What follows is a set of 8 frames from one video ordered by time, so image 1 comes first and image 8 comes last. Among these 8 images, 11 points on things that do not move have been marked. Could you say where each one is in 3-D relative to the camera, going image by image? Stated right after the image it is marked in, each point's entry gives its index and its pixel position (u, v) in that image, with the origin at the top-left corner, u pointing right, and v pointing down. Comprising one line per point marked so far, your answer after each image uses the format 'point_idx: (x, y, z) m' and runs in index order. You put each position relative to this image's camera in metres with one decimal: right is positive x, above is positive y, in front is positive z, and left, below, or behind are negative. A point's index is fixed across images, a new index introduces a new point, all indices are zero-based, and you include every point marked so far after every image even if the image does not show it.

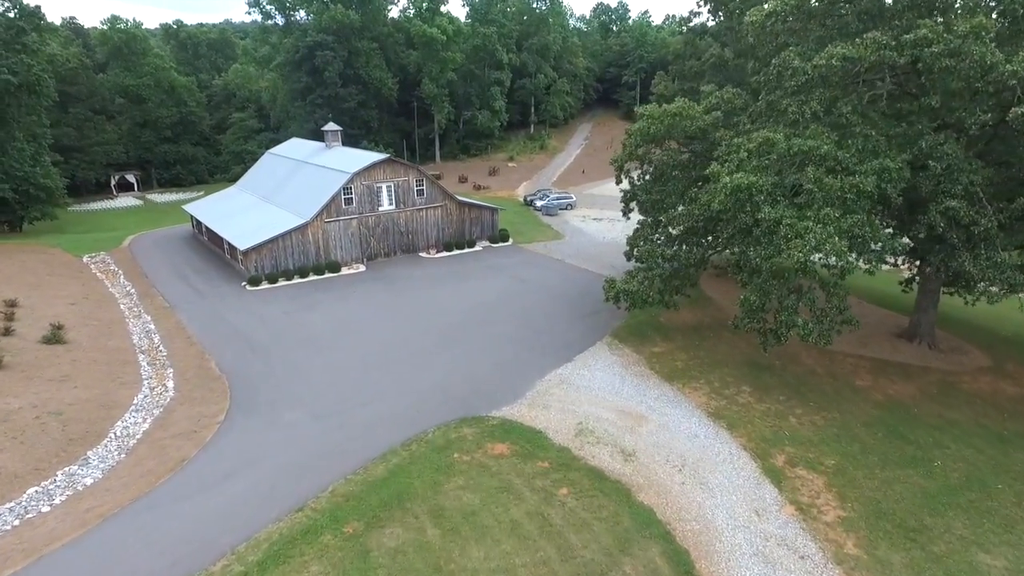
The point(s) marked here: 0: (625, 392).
0: (+3.9, -3.6, +20.0) m
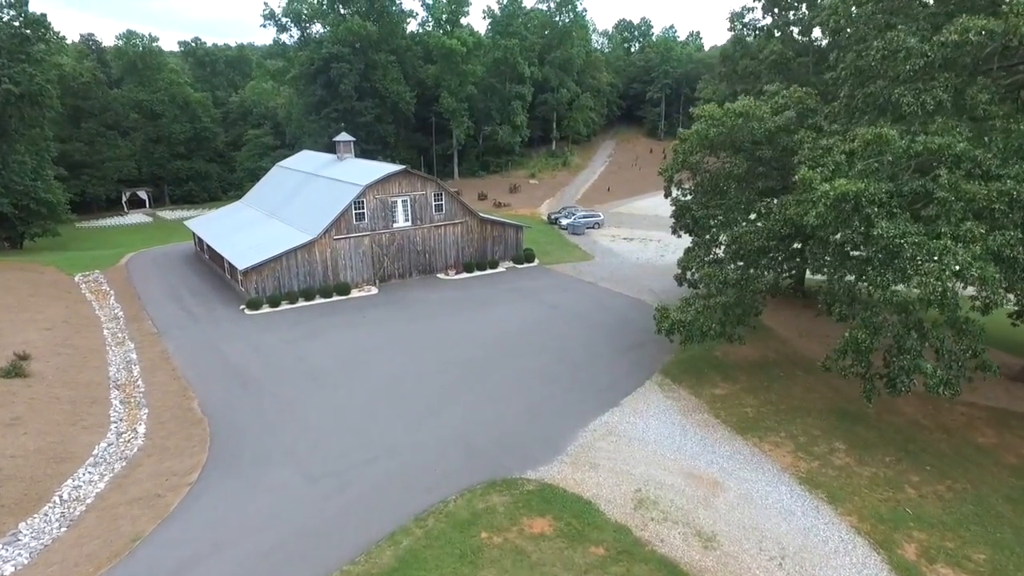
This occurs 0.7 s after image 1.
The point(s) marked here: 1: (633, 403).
0: (+5.0, -4.5, +16.2) m
1: (+4.0, -3.8, +19.3) m
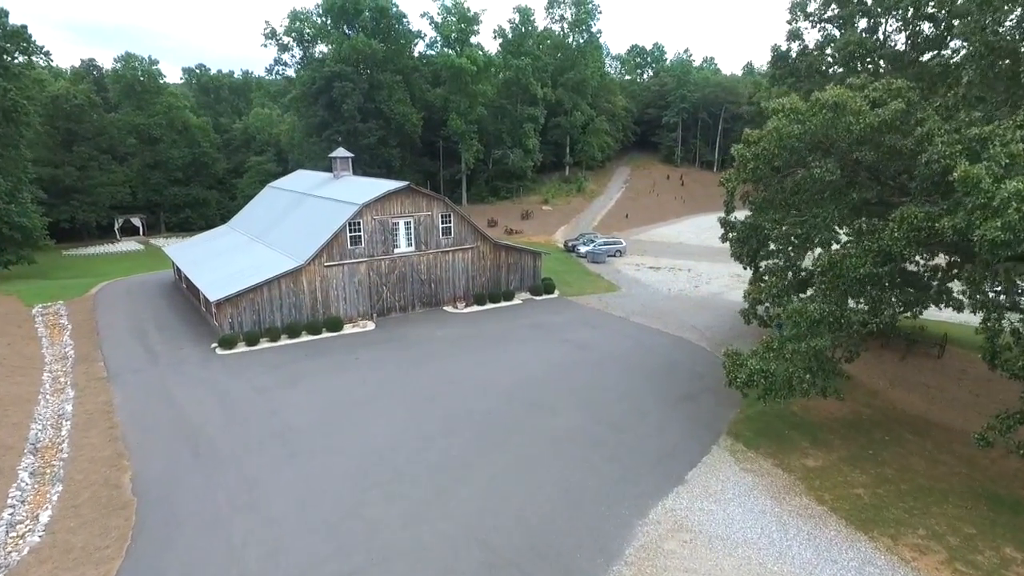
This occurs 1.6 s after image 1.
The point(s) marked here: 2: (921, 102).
0: (+5.7, -5.3, +11.5) m
1: (+4.7, -4.8, +14.6) m
2: (+11.2, +5.1, +15.9) m
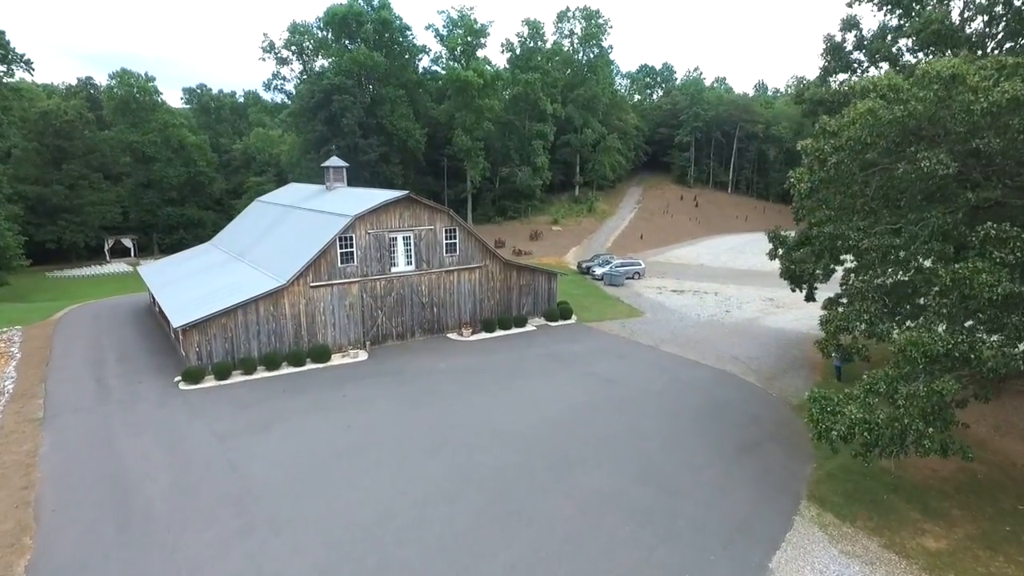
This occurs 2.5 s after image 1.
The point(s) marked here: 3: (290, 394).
0: (+6.2, -5.7, +7.8) m
1: (+5.2, -5.3, +10.9) m
2: (+11.8, +4.6, +12.6) m
3: (-7.4, -3.5, +19.3) m
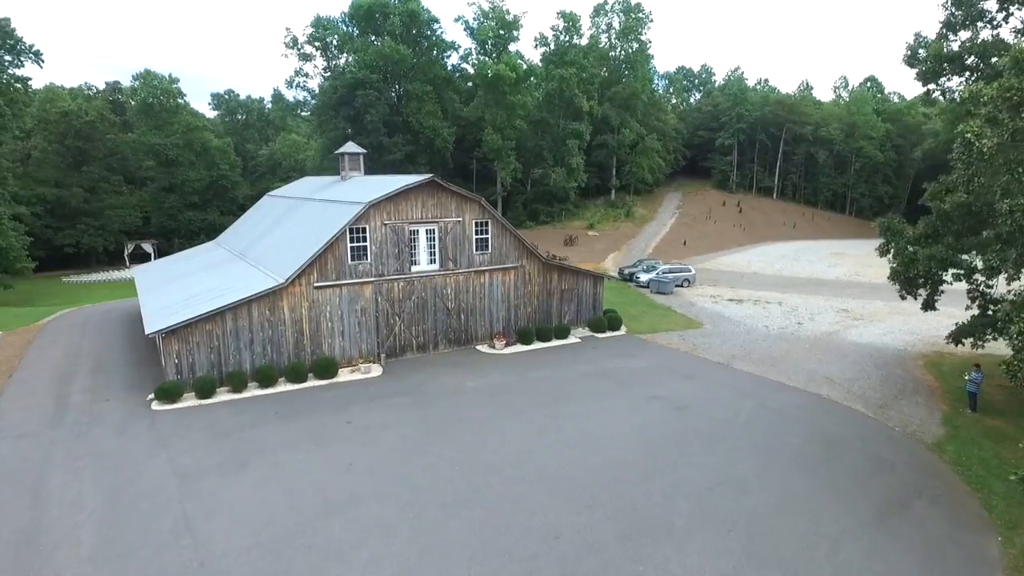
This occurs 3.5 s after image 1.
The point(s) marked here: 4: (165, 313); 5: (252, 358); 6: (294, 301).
0: (+6.9, -5.5, +3.4) m
1: (+6.1, -5.1, +6.6) m
2: (+12.7, +4.6, +8.2) m
3: (-6.1, -3.5, +15.5) m
4: (-10.9, -0.8, +18.3) m
5: (-8.0, -2.2, +18.1) m
6: (-6.9, -0.4, +18.5) m
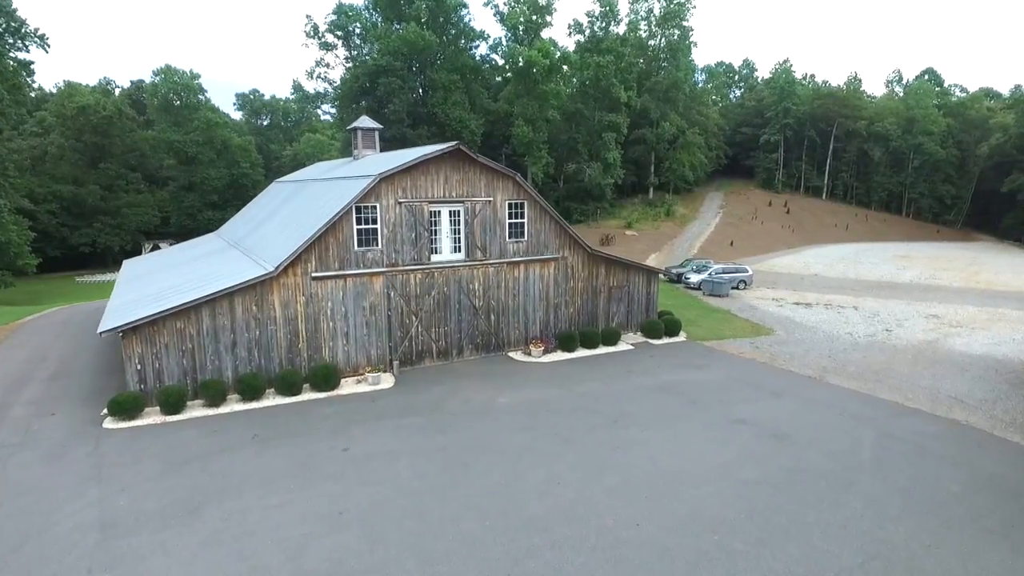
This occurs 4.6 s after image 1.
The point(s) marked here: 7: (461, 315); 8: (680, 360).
0: (+7.2, -5.1, -0.7) m
1: (+6.6, -4.8, +2.5) m
2: (+13.4, +4.9, +3.9) m
3: (-5.2, -3.2, +12.1) m
4: (-9.8, -0.5, +15.0) m
5: (-7.0, -1.9, +14.7) m
6: (-5.8, -0.2, +15.1) m
7: (-1.6, -0.8, +17.6) m
8: (+5.3, -2.2, +18.2) m
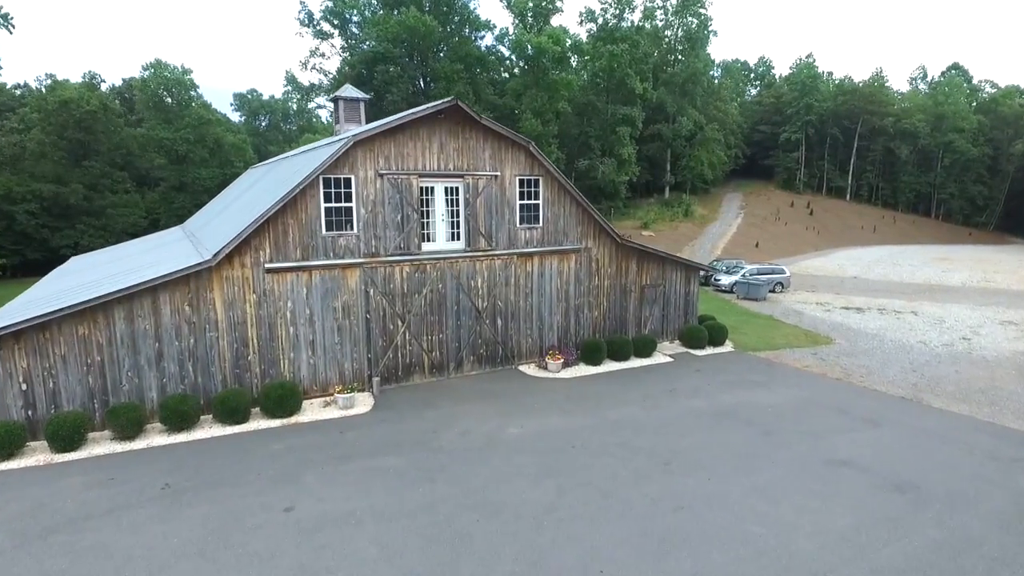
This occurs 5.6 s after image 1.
0: (+7.4, -4.8, -4.4) m
1: (+6.7, -4.5, -1.2) m
2: (+13.6, +5.1, +0.3) m
3: (-5.0, -3.1, +8.5) m
4: (-9.5, -0.4, +11.6) m
5: (-6.7, -1.8, +11.2) m
6: (-5.6, -0.1, +11.6) m
7: (-1.3, -0.8, +14.1) m
8: (+5.6, -2.2, +14.6) m
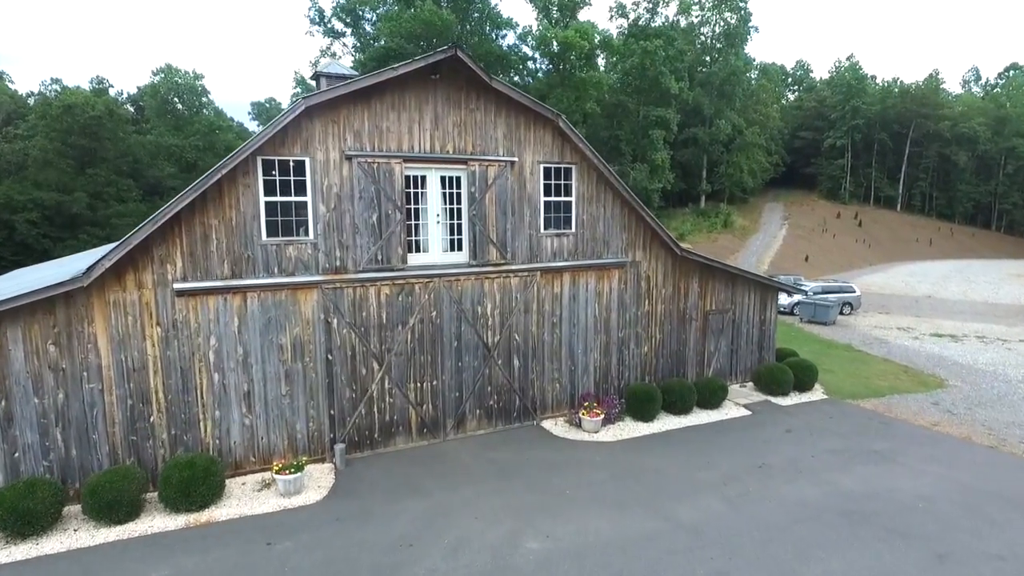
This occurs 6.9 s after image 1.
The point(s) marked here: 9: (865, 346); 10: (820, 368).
0: (+7.0, -4.9, -8.6) m
1: (+6.5, -4.7, -5.4) m
2: (+13.4, +4.9, -3.9) m
3: (-4.8, -3.4, +4.8) m
4: (-9.3, -0.8, +8.1) m
5: (-6.4, -2.2, +7.5) m
6: (-5.3, -0.5, +7.9) m
7: (-0.9, -1.2, +10.2) m
8: (+6.0, -2.7, +10.5) m
9: (+11.7, -1.9, +19.3) m
10: (+8.2, -2.1, +15.6) m
